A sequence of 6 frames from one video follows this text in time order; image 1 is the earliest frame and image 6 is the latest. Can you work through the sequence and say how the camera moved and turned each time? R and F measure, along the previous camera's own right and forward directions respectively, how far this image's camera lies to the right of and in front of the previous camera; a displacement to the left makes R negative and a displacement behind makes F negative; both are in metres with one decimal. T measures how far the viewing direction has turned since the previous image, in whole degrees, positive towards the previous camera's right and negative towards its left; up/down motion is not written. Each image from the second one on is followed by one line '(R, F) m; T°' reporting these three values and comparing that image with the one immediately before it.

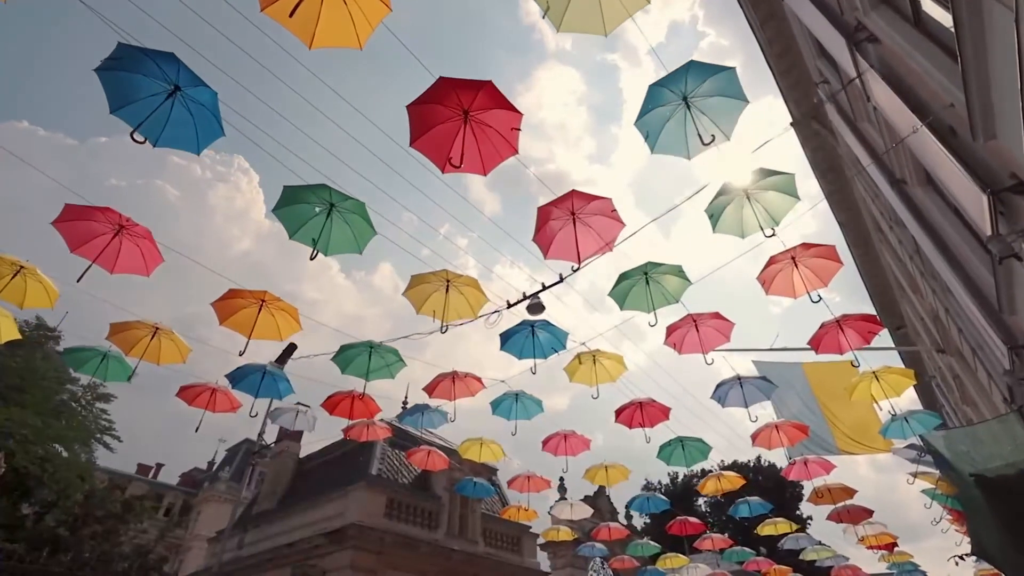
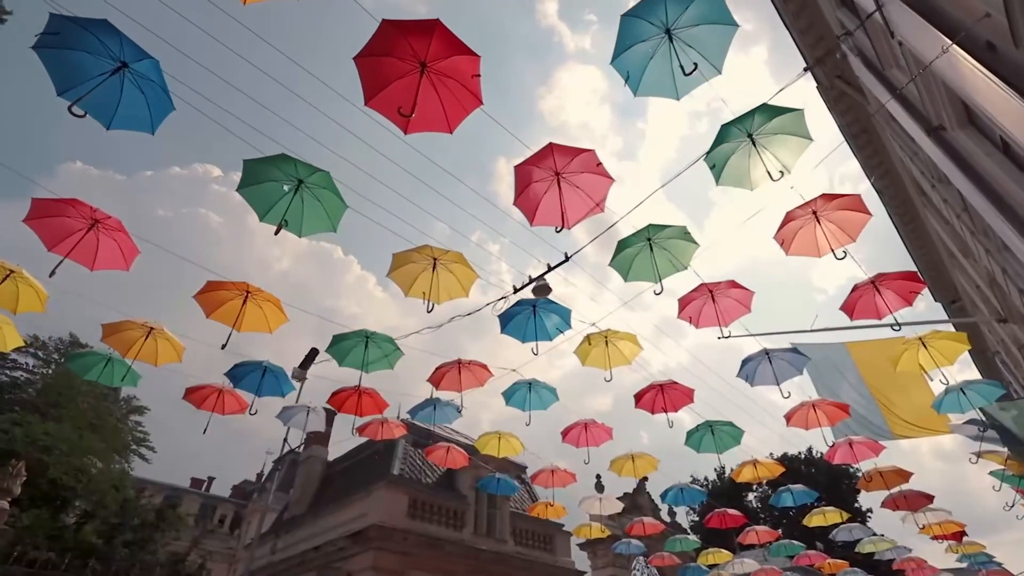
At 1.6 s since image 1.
(+0.5, +0.4) m; -4°
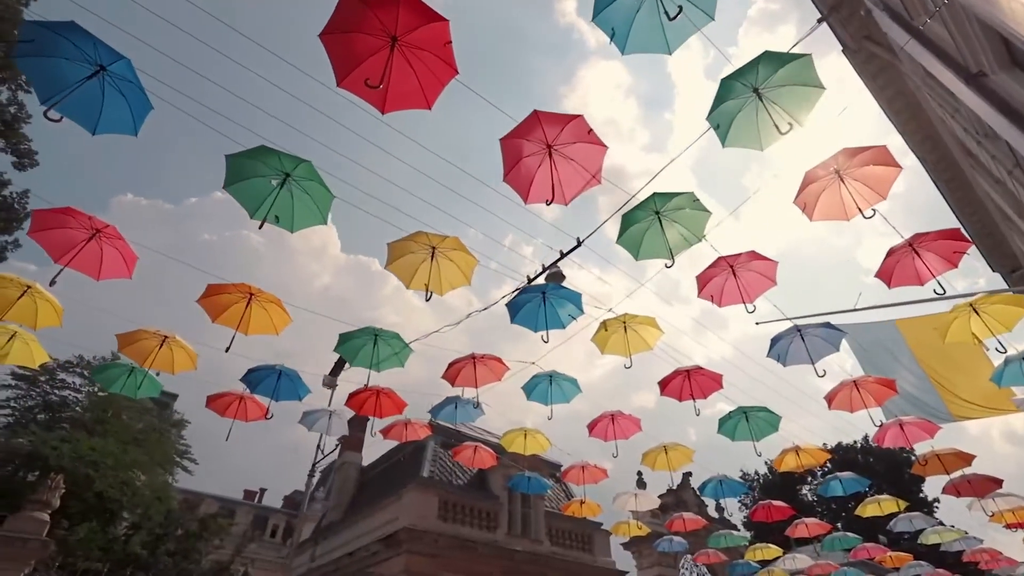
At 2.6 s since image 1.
(+0.4, +0.3) m; -4°
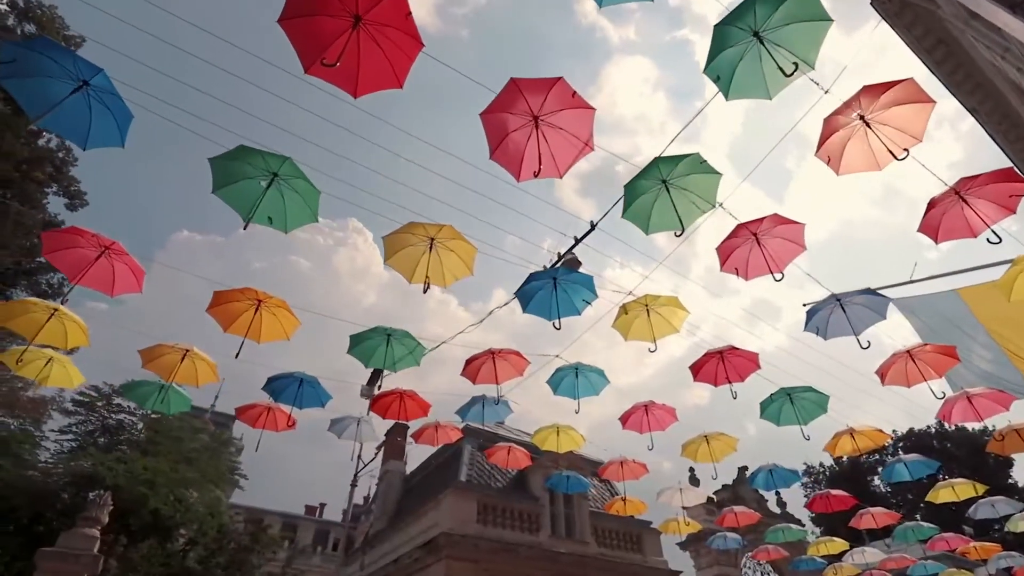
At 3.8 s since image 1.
(+0.4, +0.3) m; -5°
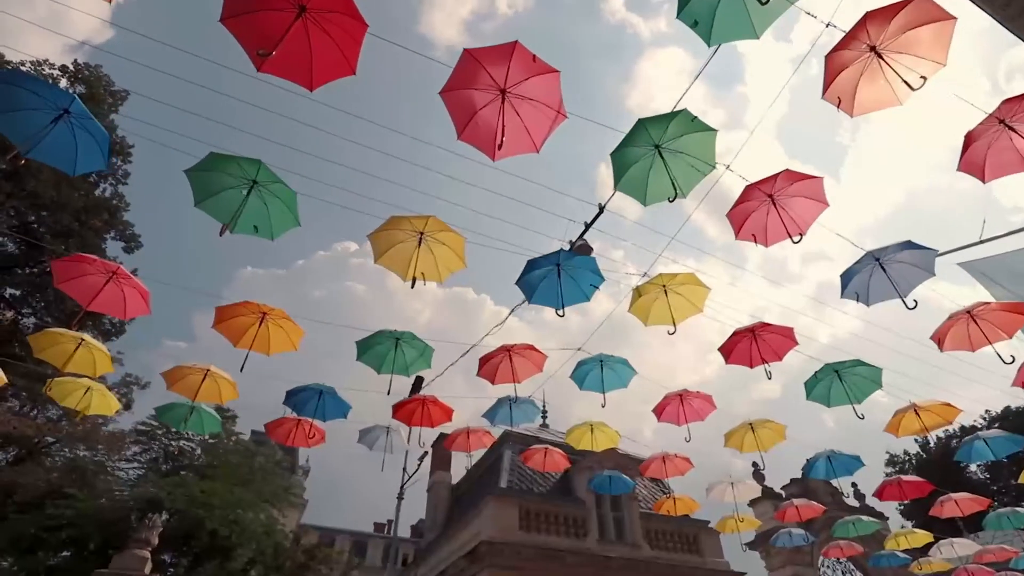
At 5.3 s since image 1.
(+0.6, +0.3) m; -5°
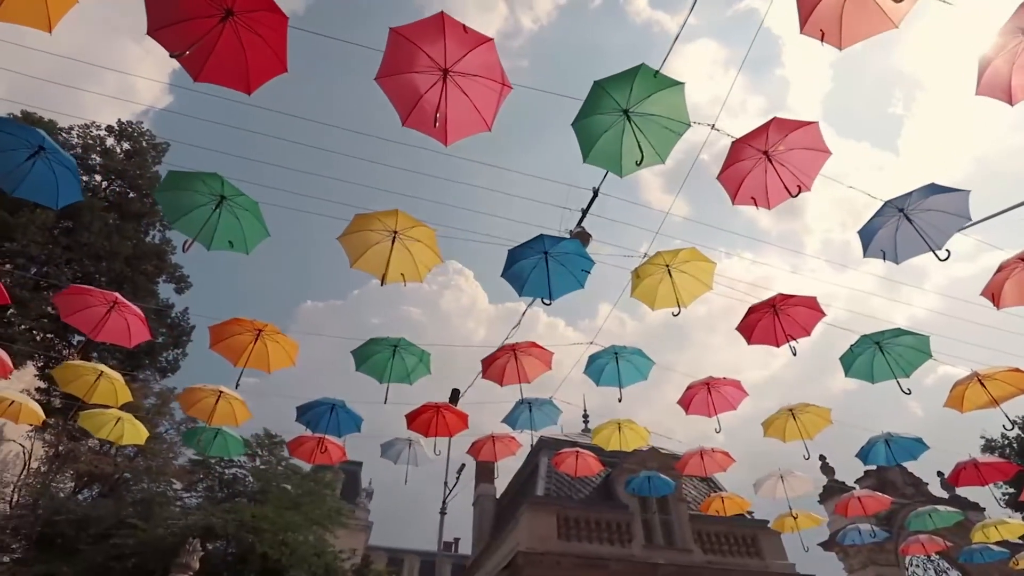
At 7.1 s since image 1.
(+0.7, +0.3) m; -5°
